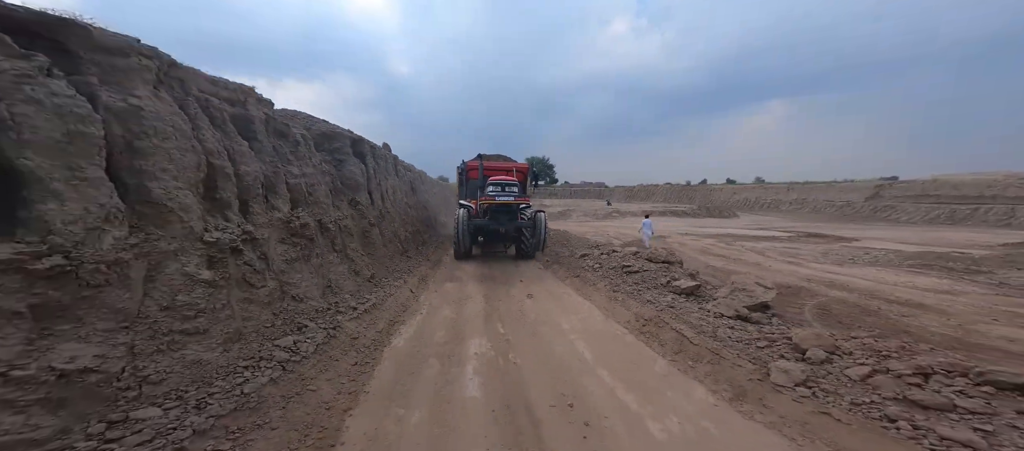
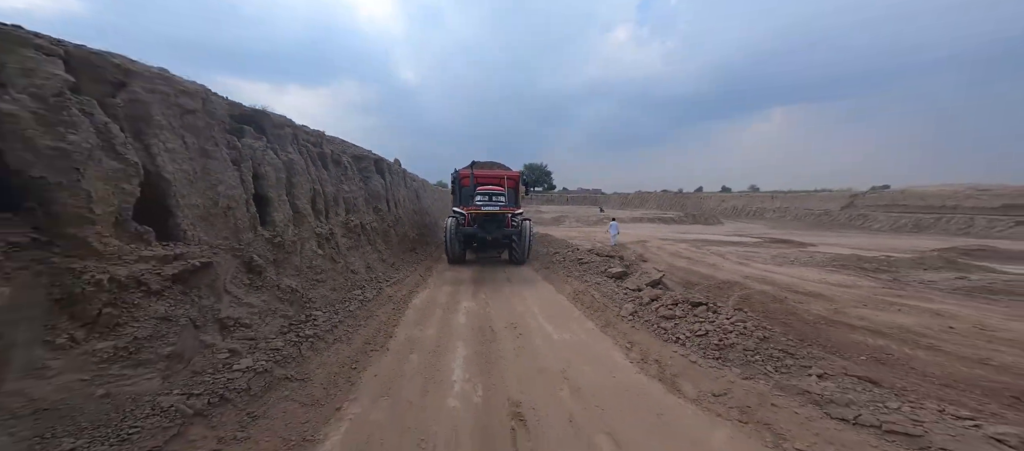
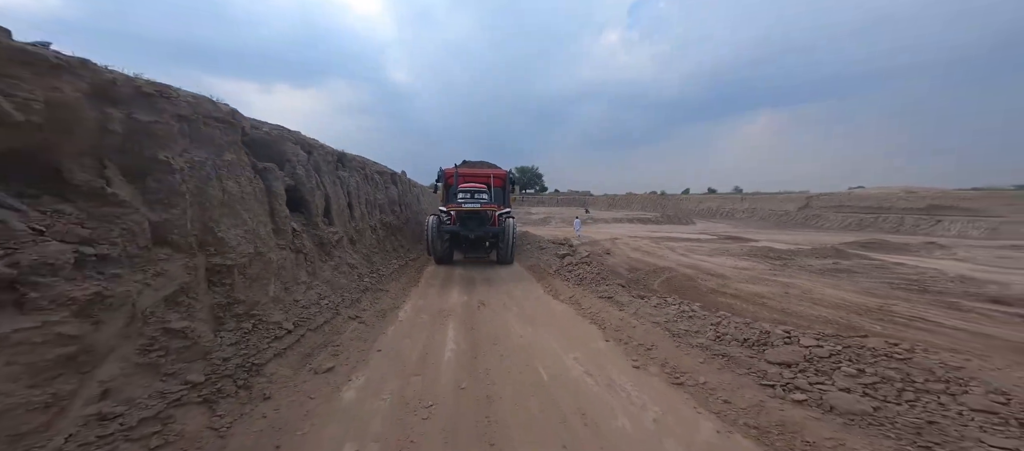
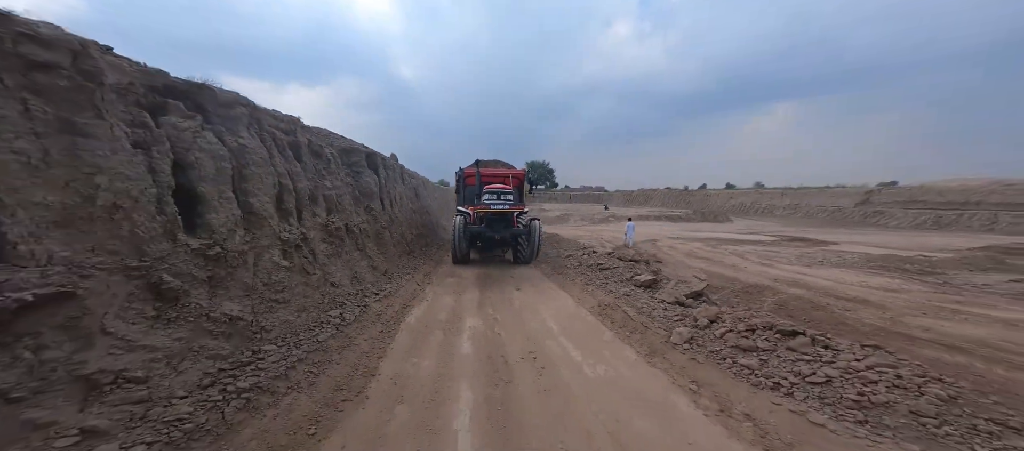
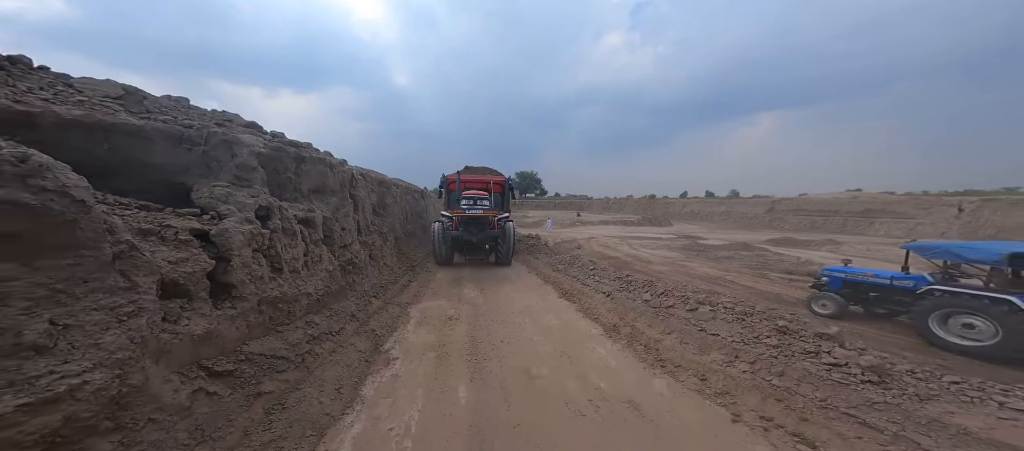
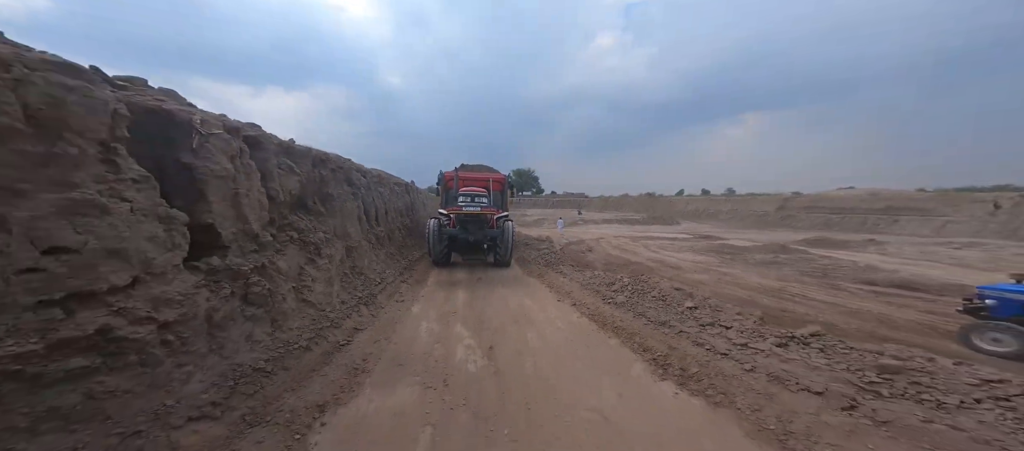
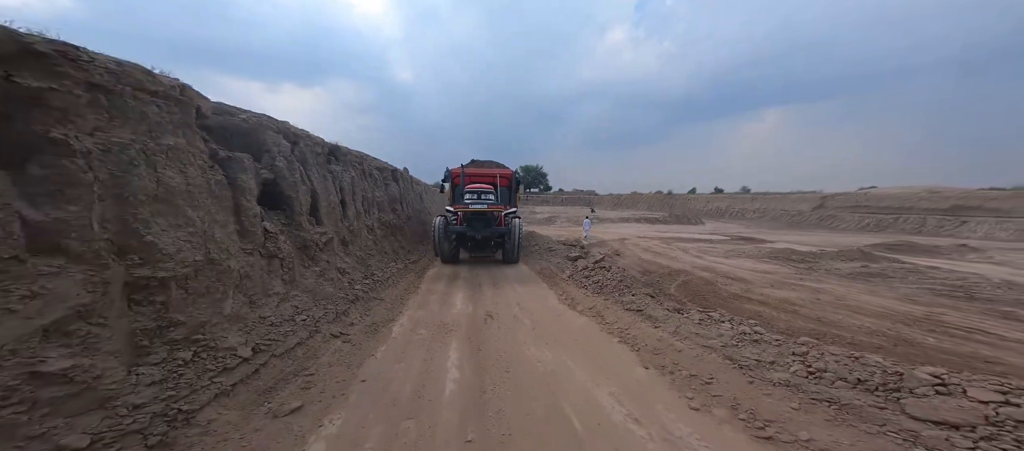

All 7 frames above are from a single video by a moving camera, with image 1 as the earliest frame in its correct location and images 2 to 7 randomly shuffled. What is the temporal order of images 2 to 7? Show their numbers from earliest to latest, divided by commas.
4, 2, 7, 3, 6, 5
